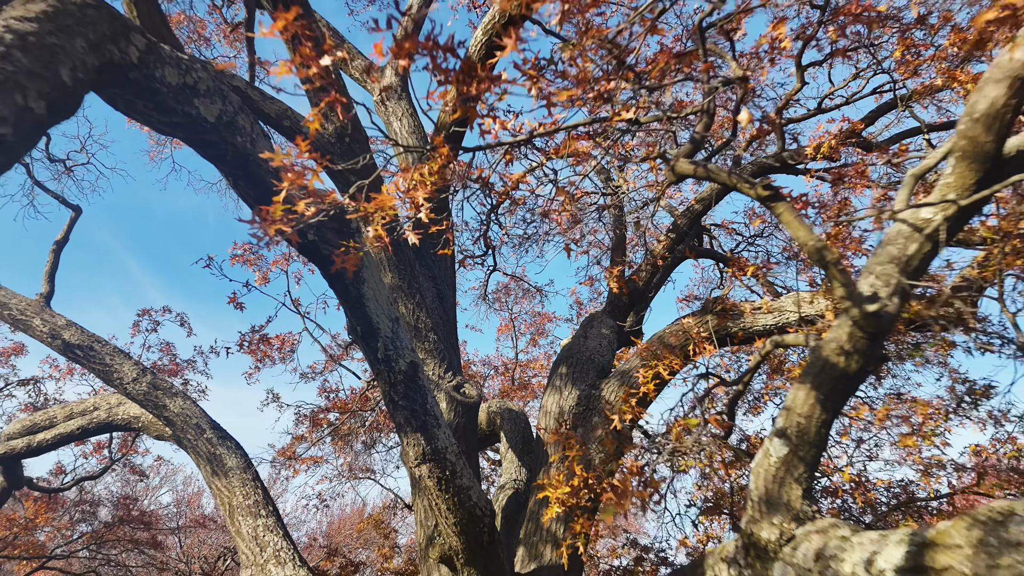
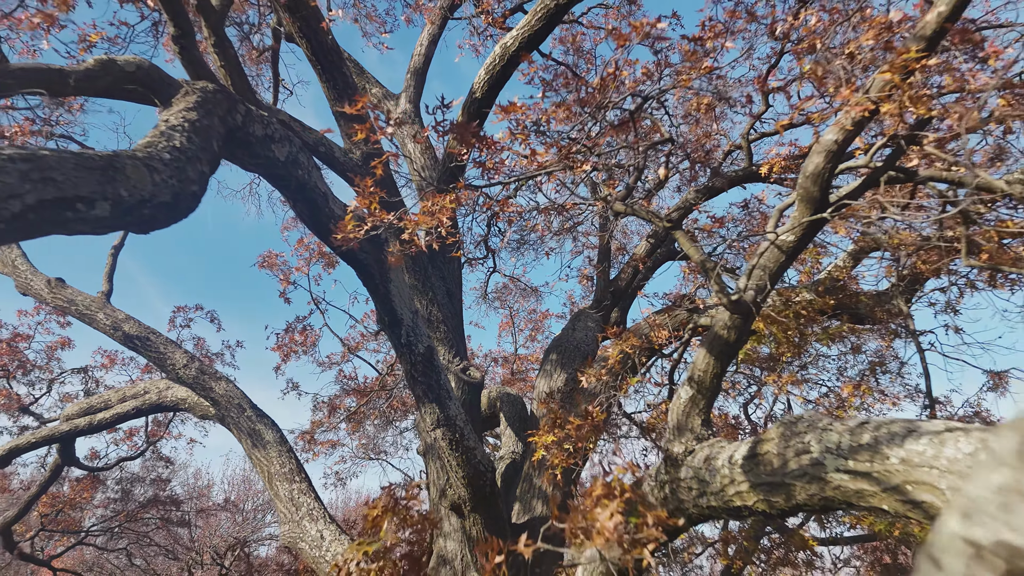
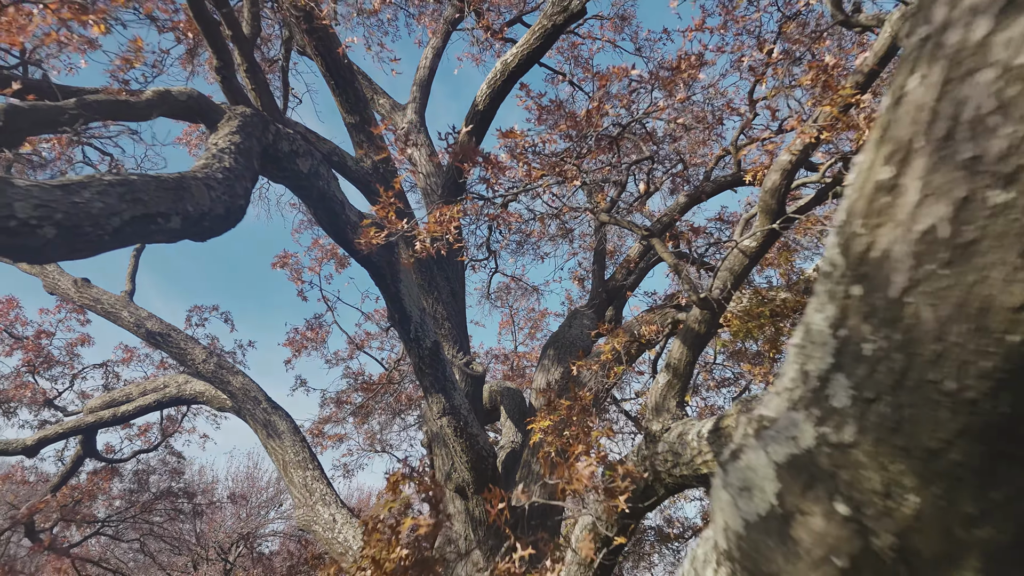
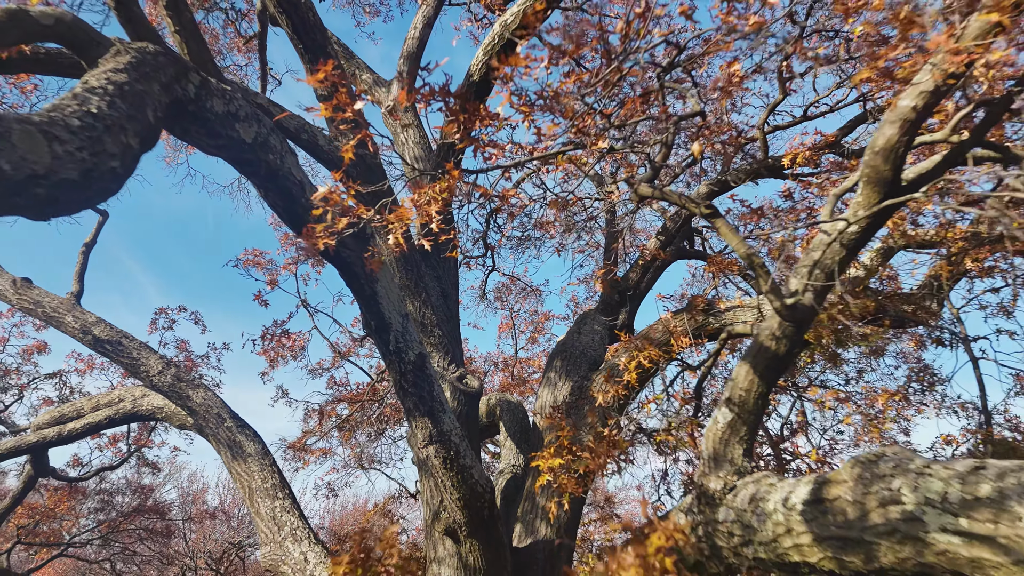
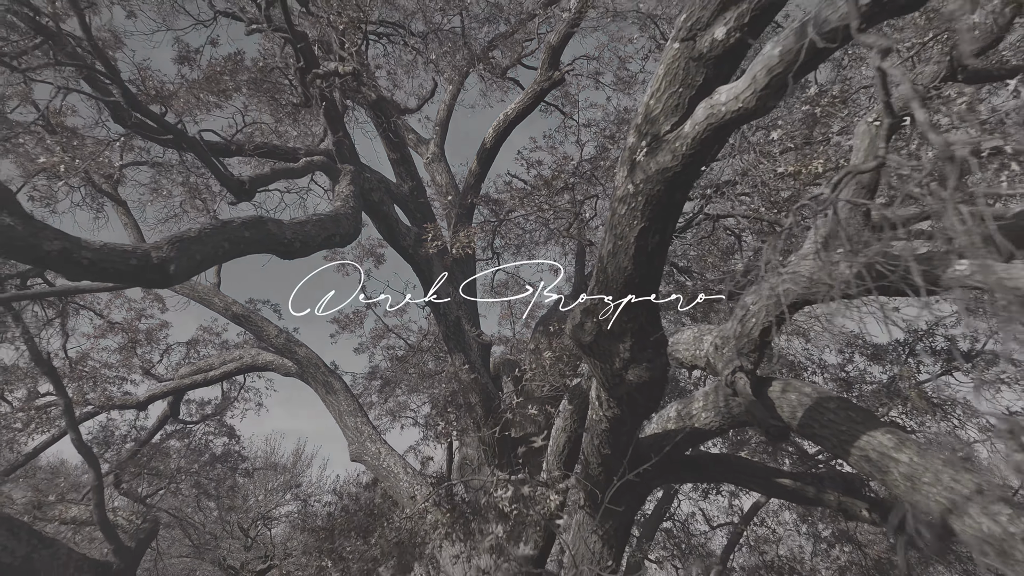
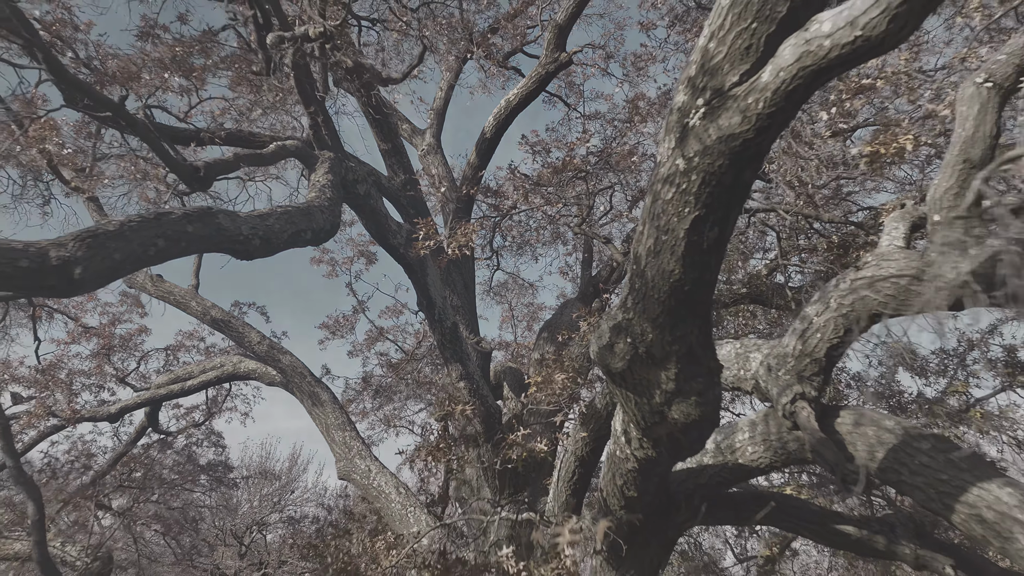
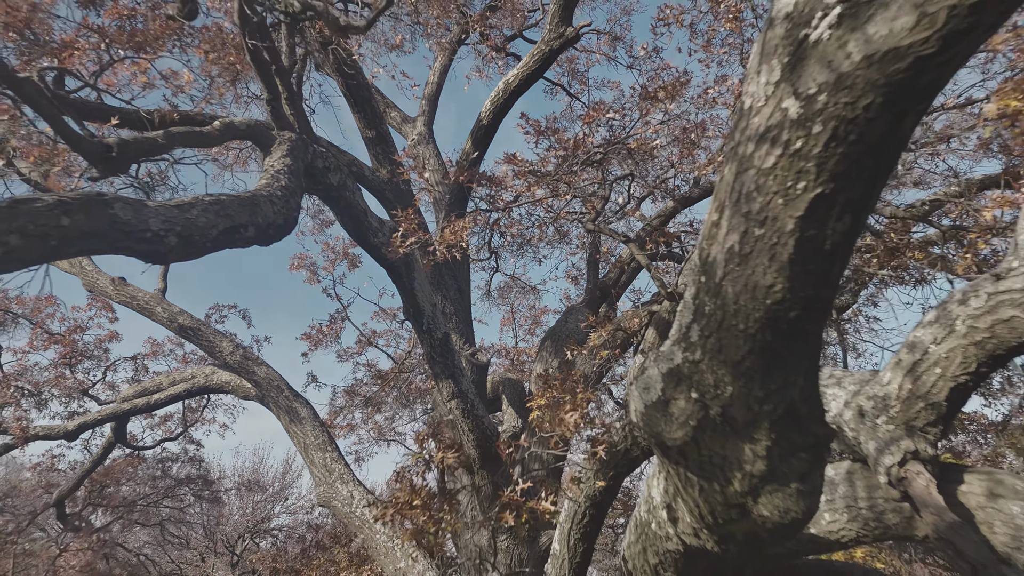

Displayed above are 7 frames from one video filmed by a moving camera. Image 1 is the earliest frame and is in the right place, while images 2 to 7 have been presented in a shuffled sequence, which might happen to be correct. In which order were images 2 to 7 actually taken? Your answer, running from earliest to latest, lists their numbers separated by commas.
4, 2, 3, 7, 6, 5
